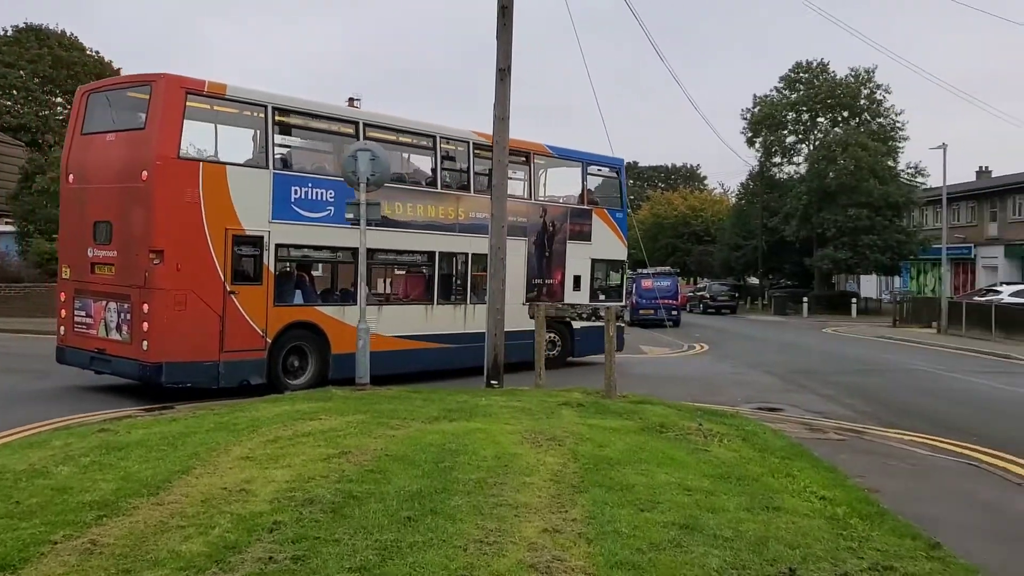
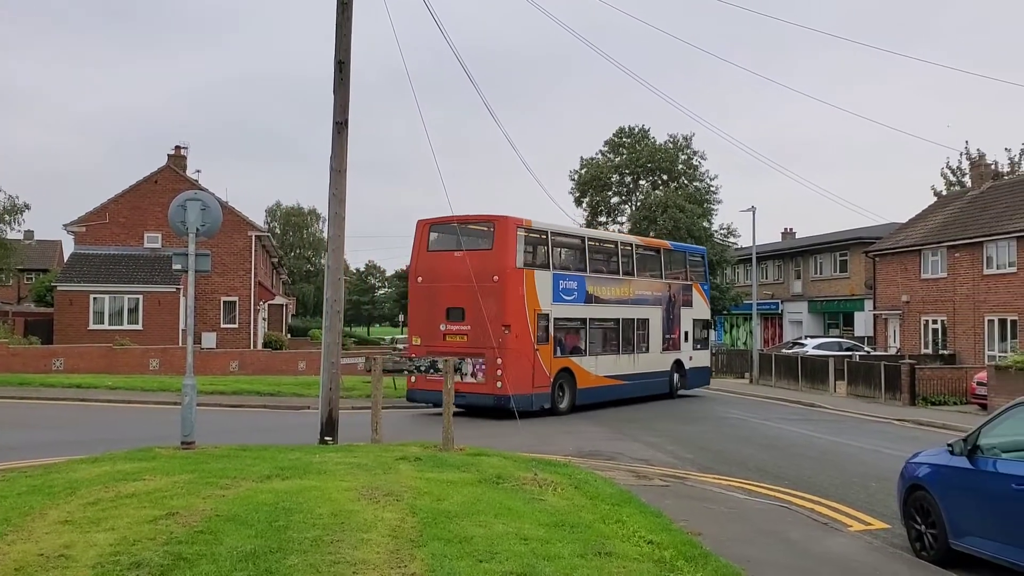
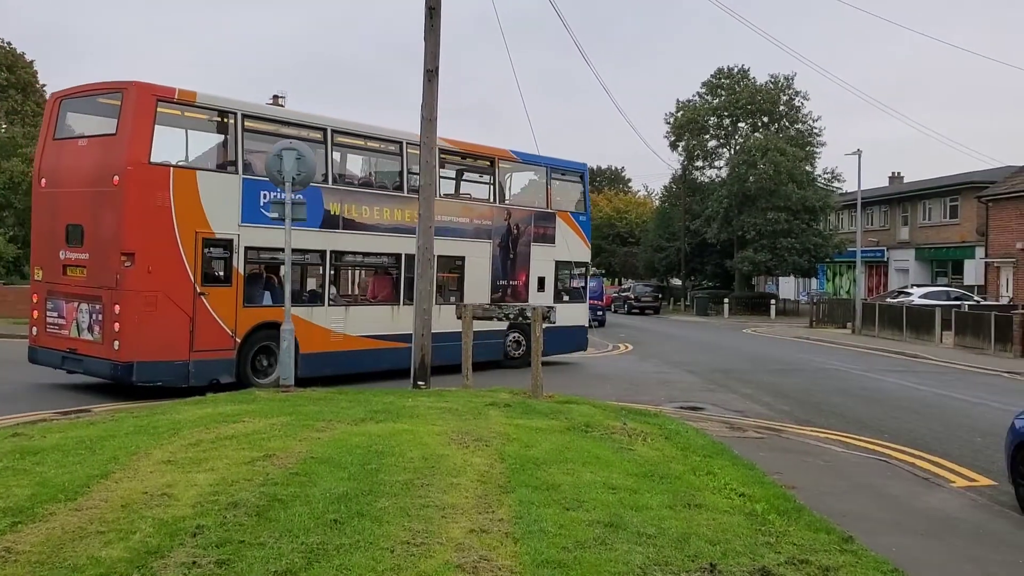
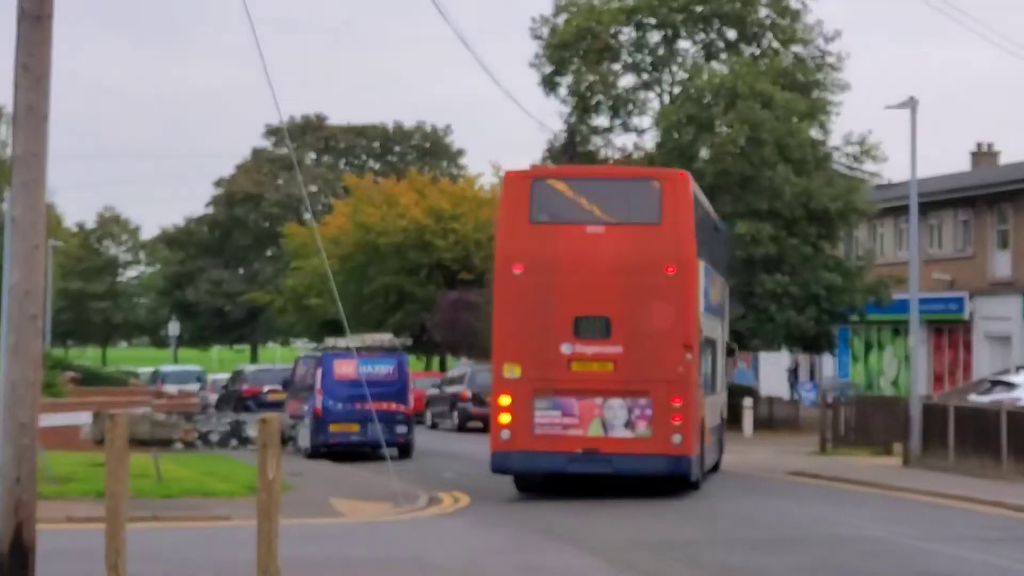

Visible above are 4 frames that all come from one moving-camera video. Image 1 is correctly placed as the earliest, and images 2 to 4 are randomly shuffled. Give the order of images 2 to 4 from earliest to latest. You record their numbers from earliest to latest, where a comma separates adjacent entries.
3, 2, 4
